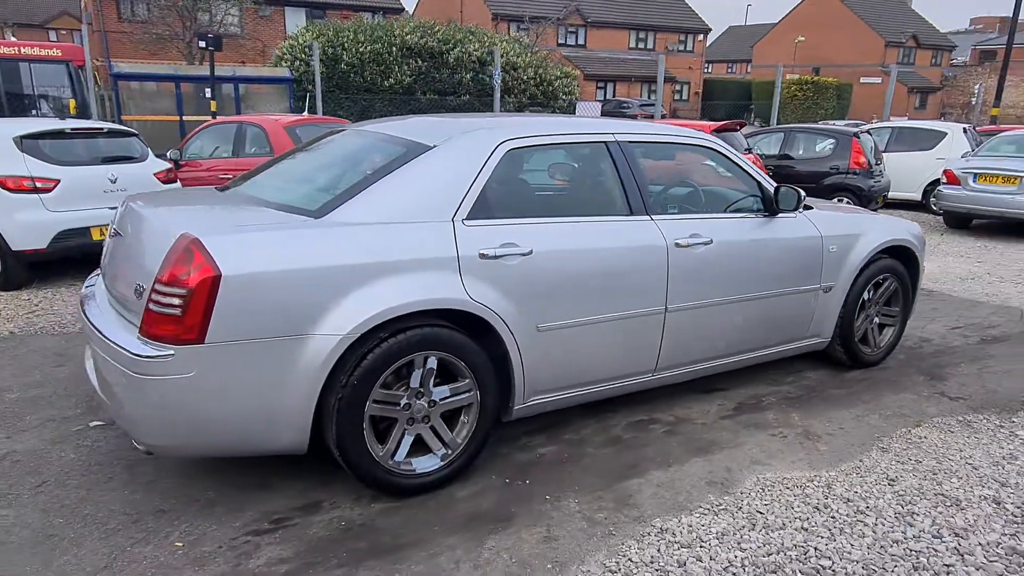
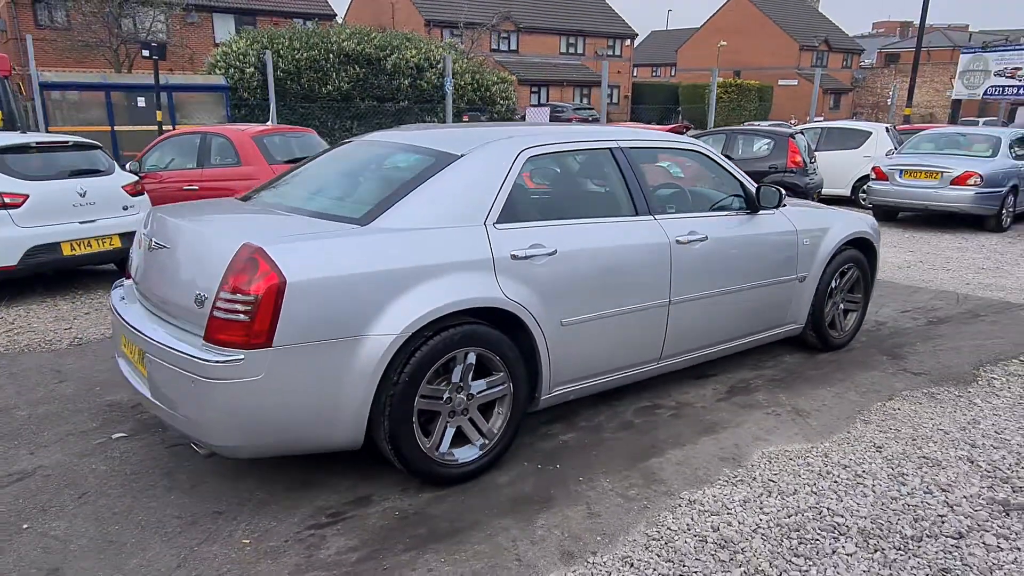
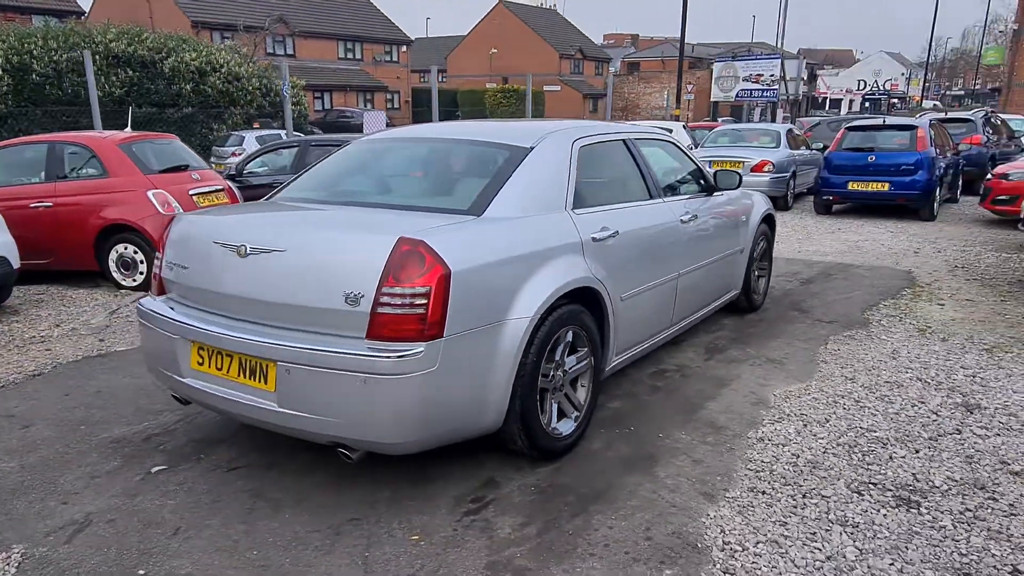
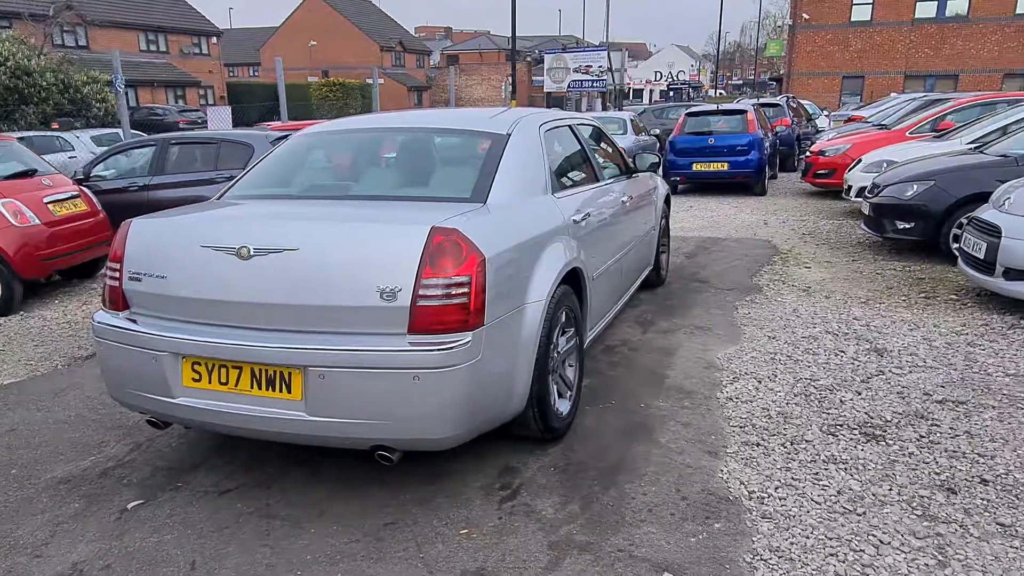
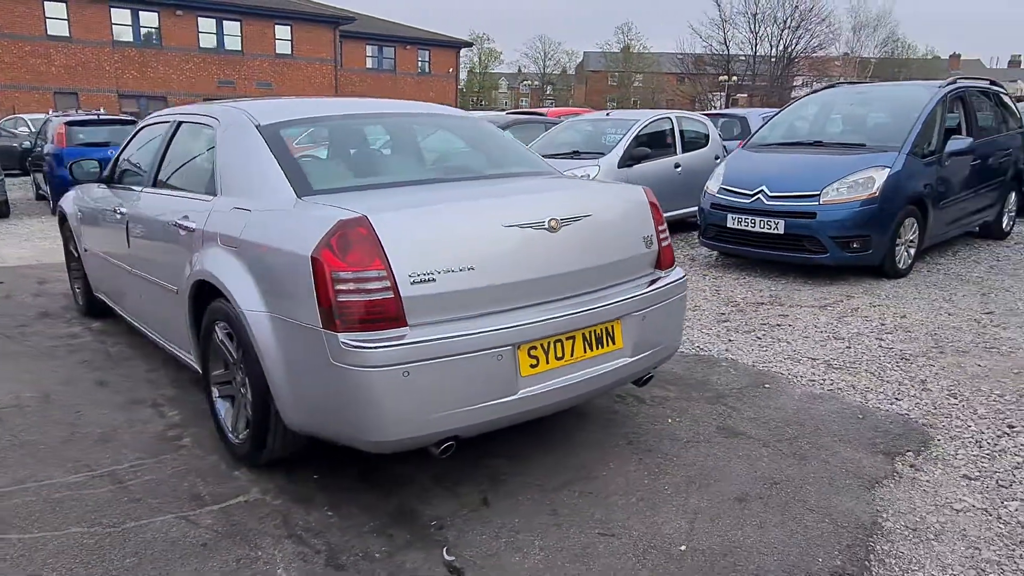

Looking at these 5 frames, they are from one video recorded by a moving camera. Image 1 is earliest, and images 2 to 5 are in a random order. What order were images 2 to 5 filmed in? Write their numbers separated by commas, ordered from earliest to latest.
2, 3, 4, 5
